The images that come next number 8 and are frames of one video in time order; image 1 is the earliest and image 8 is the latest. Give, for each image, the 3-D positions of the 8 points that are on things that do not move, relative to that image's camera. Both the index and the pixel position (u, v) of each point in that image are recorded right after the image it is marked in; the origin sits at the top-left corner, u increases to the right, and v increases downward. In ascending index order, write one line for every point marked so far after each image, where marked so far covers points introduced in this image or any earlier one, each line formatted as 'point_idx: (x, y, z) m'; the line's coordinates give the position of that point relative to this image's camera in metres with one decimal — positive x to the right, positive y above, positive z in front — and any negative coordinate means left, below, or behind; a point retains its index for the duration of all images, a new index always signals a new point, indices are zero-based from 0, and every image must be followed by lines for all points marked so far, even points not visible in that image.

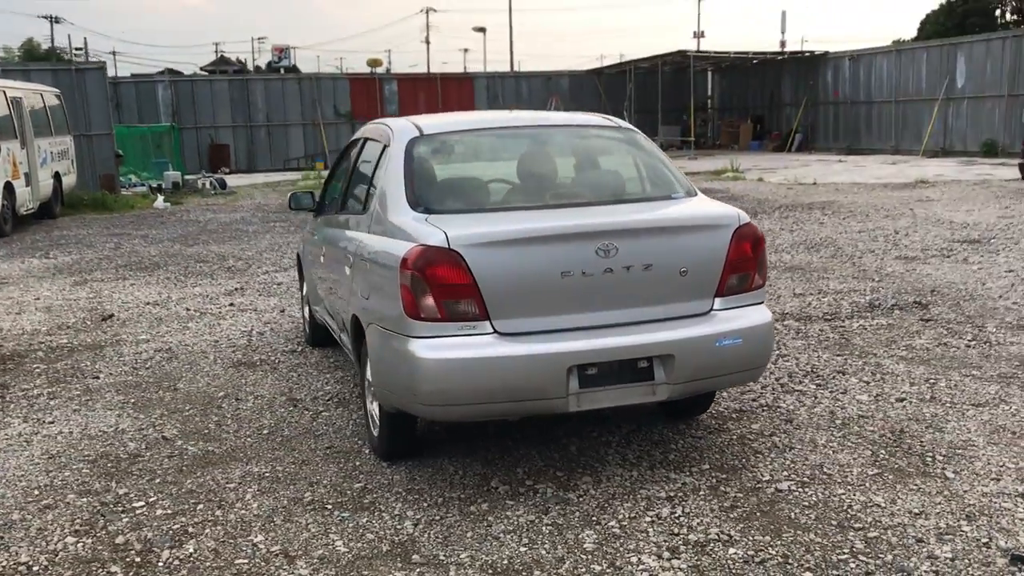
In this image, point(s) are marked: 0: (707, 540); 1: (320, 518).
0: (+0.7, -0.9, +3.6) m
1: (-0.7, -0.9, +3.9) m
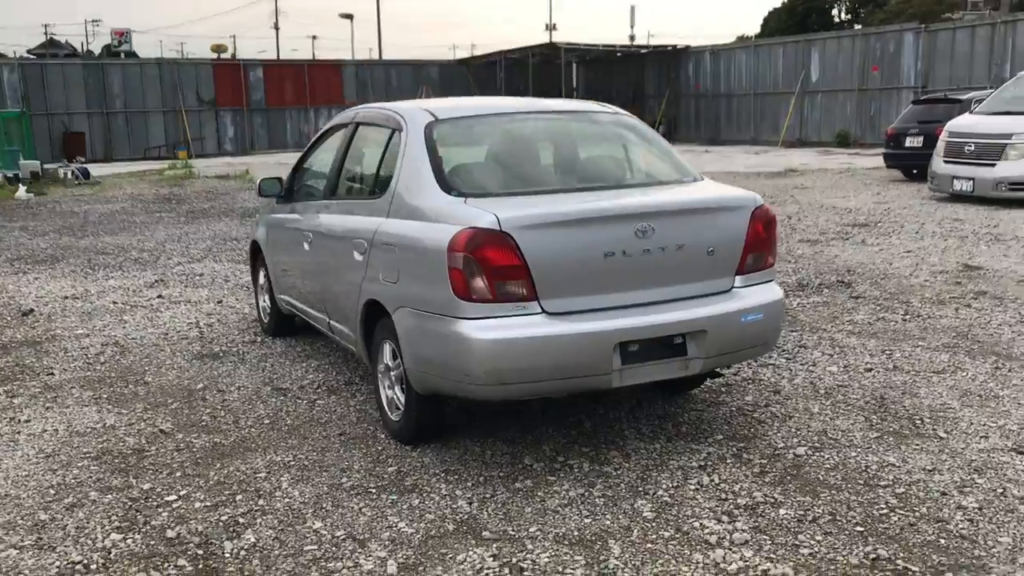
0: (+0.9, -0.8, +3.8) m
1: (-0.5, -0.8, +3.9) m
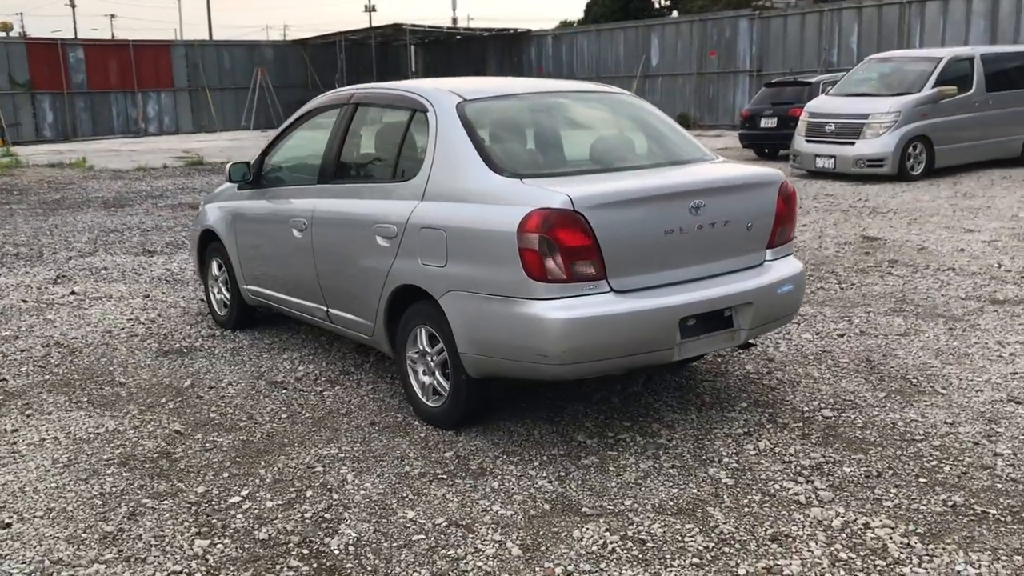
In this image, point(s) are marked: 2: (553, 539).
0: (+1.2, -0.7, +4.0) m
1: (-0.2, -0.8, +3.8) m
2: (+0.1, -0.8, +3.4) m
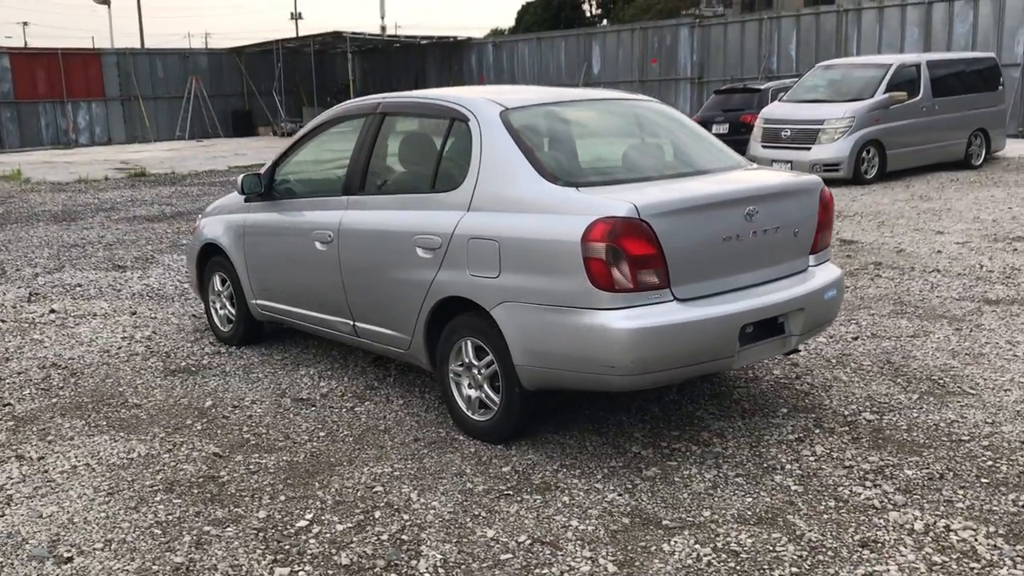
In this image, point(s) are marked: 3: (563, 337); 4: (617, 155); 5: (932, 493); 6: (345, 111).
0: (+1.5, -0.7, +4.0) m
1: (0.0, -0.8, +3.8) m
2: (+0.4, -0.9, +3.3) m
3: (+0.2, -0.2, +3.9) m
4: (+0.5, +0.6, +4.5) m
5: (+1.6, -0.8, +3.8) m
6: (-0.9, +0.9, +5.3) m
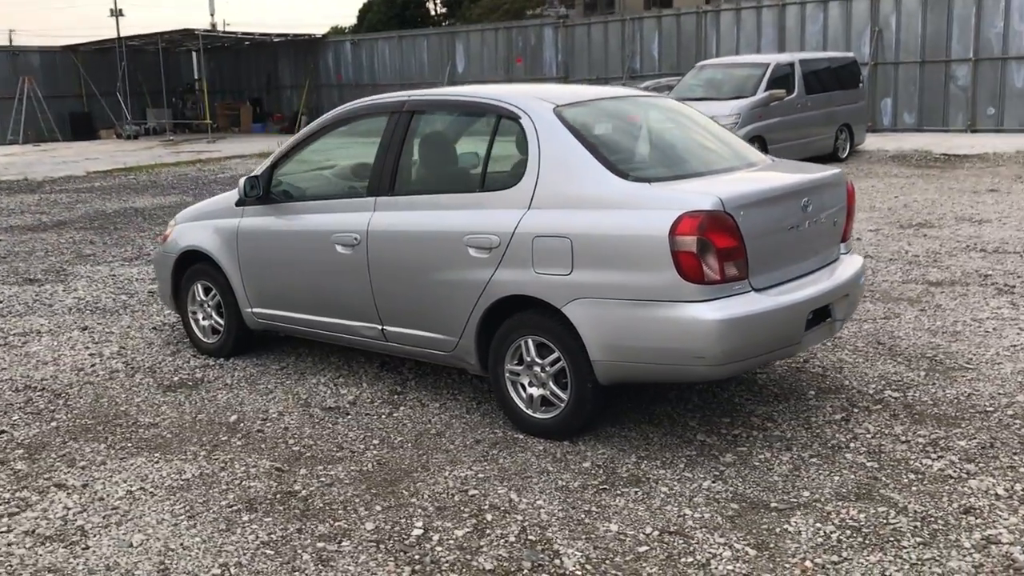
0: (+1.8, -0.6, +4.3) m
1: (+0.4, -0.8, +3.8) m
2: (+0.9, -0.9, +3.4) m
3: (+0.5, -0.2, +4.0) m
4: (+0.7, +0.6, +4.6) m
5: (+1.9, -0.7, +4.0) m
6: (-0.8, +0.9, +5.2) m
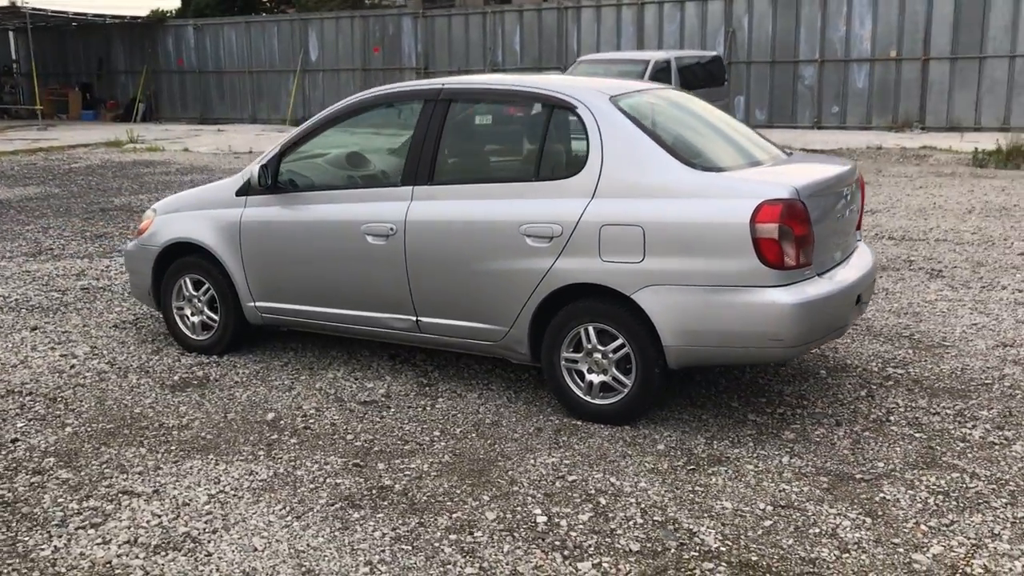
0: (+2.1, -0.6, +4.7) m
1: (+0.8, -0.7, +3.9) m
2: (+1.3, -0.8, +3.7) m
3: (+0.9, -0.1, +4.1) m
4: (+0.9, +0.7, +4.8) m
5: (+2.2, -0.6, +4.4) m
6: (-0.6, +1.0, +5.1) m
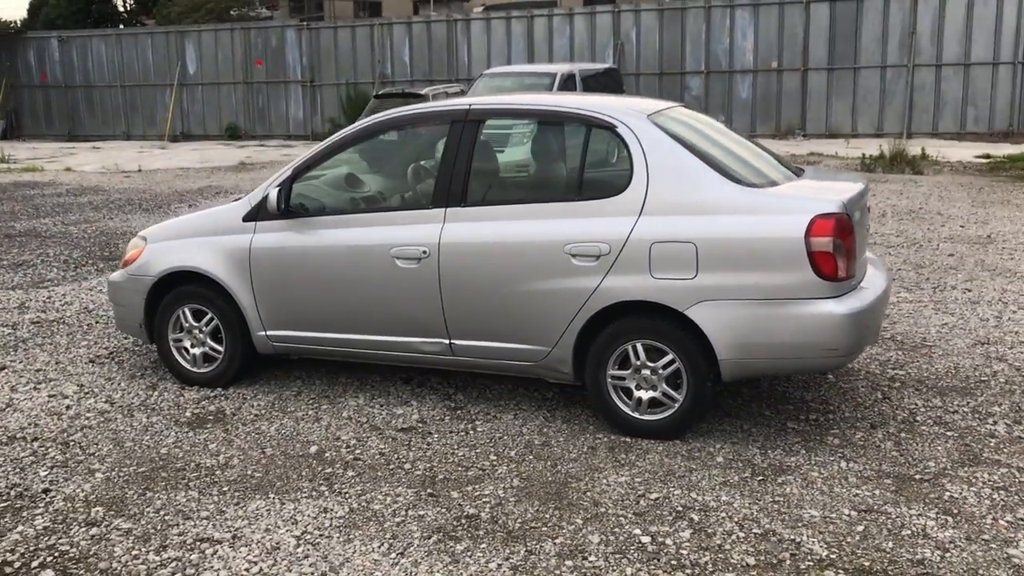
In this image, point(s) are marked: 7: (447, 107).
0: (+2.3, -0.6, +4.9) m
1: (+1.1, -0.8, +4.0) m
2: (+1.7, -0.8, +3.9) m
3: (+1.1, -0.2, +4.3) m
4: (+1.0, +0.6, +4.9) m
5: (+2.5, -0.6, +4.7) m
6: (-0.5, +0.8, +5.0) m
7: (-0.3, +0.9, +4.9) m
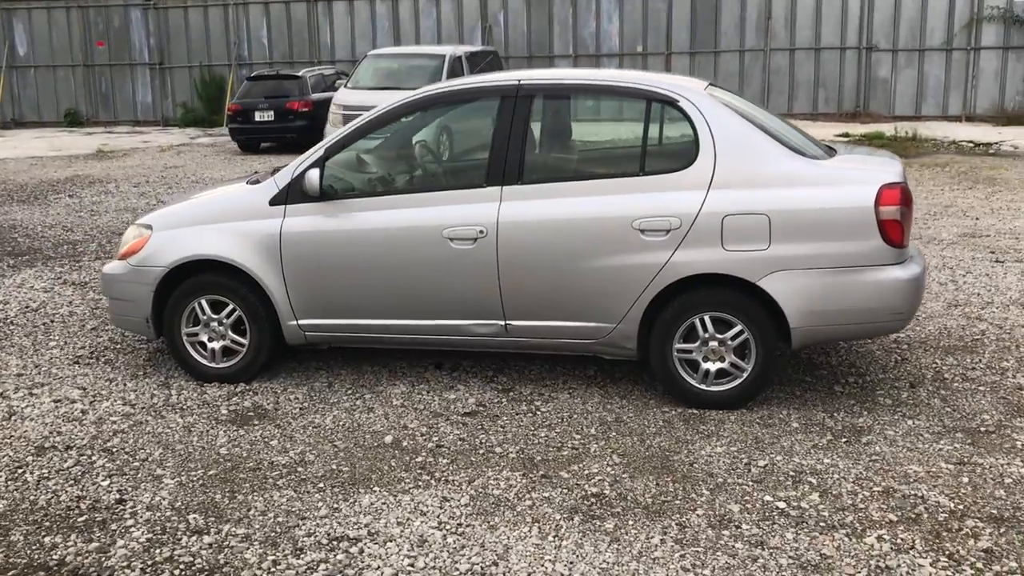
0: (+2.5, -0.4, +5.3) m
1: (+1.5, -0.7, +4.2) m
2: (+2.1, -0.7, +4.1) m
3: (+1.5, 0.0, +4.4) m
4: (+1.2, +0.8, +5.0) m
5: (+2.7, -0.4, +5.1) m
6: (-0.3, +0.9, +4.8) m
7: (-0.1, +1.0, +4.8) m
